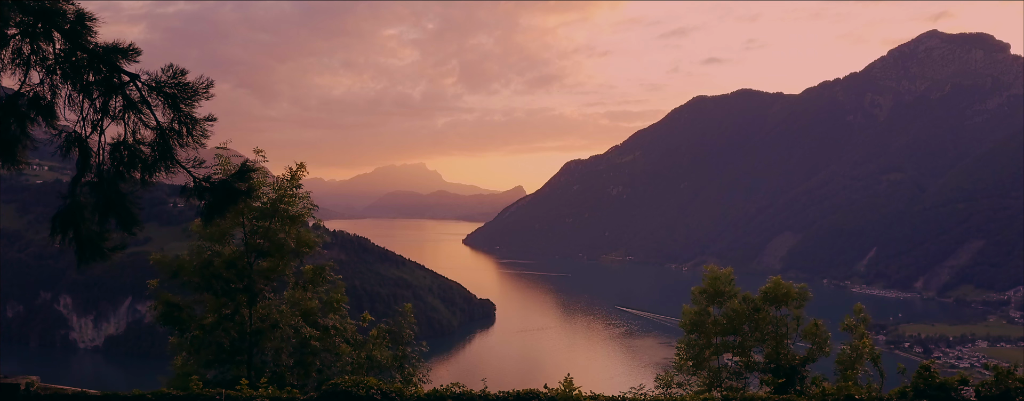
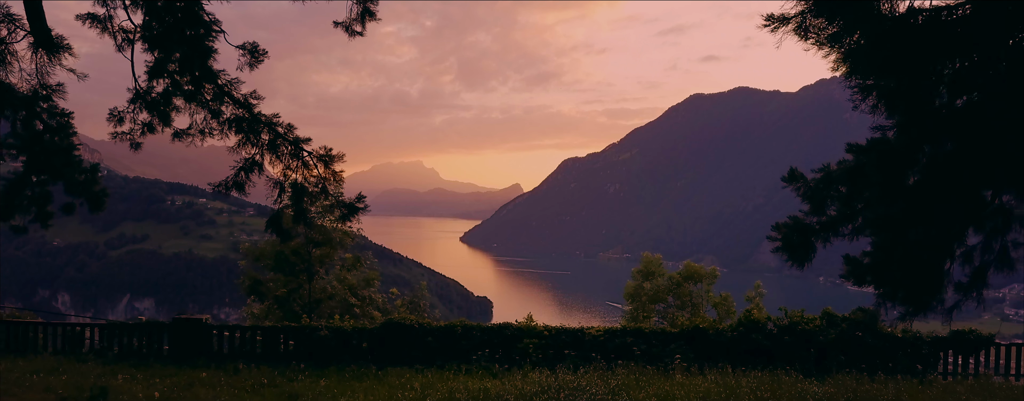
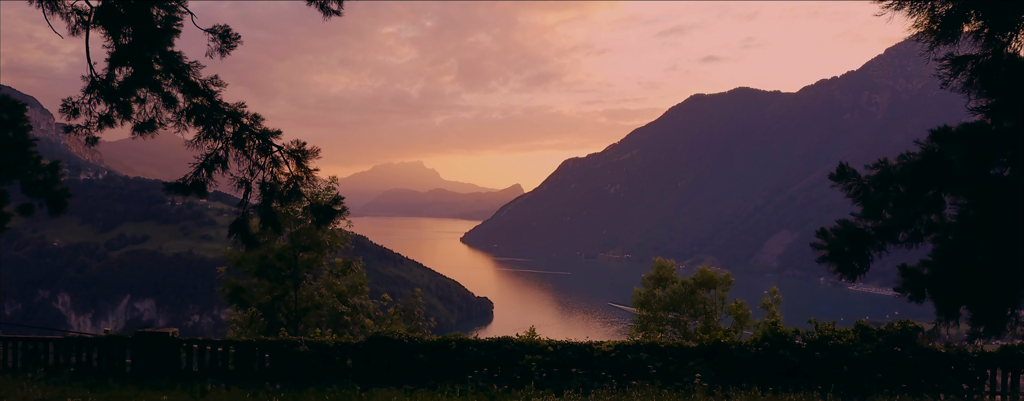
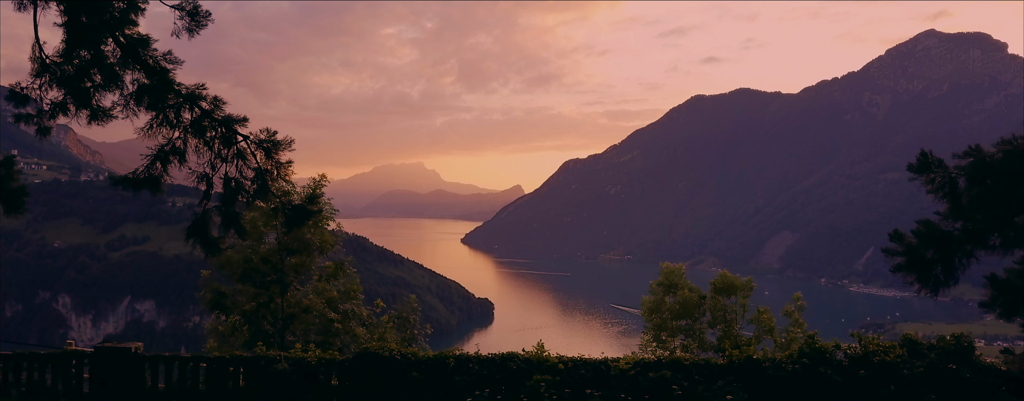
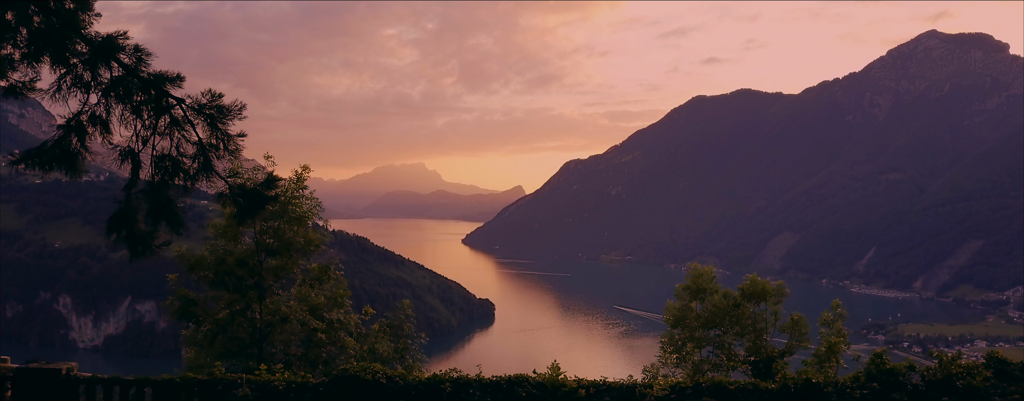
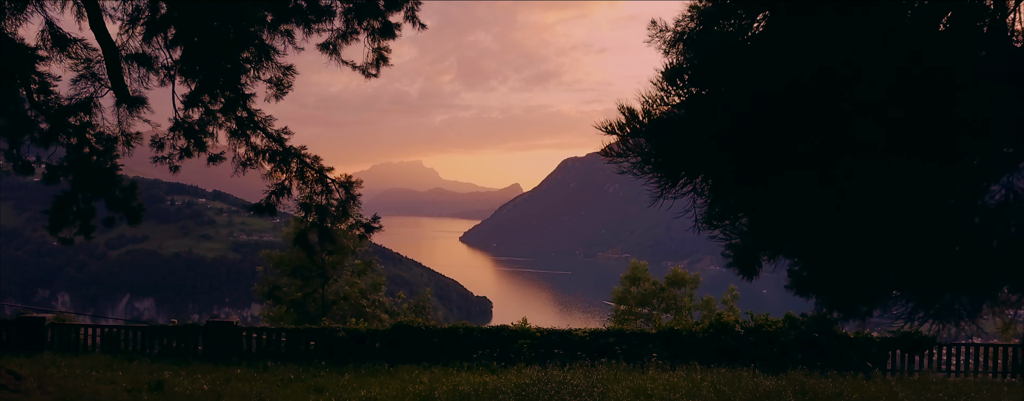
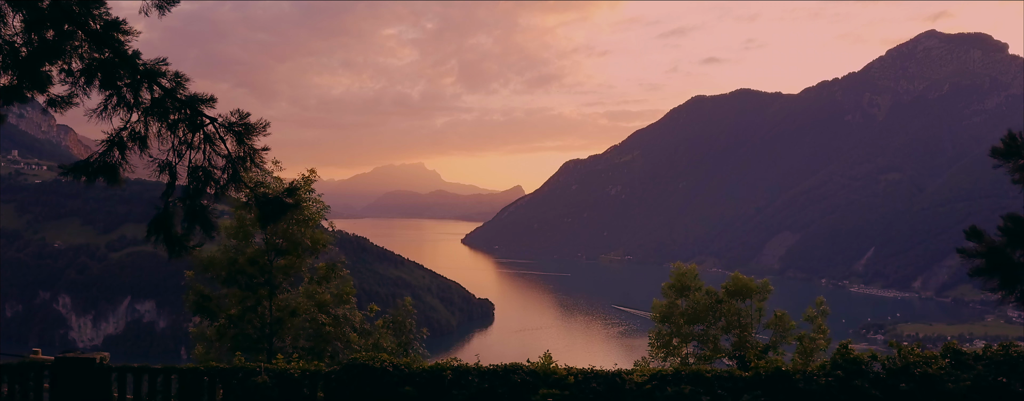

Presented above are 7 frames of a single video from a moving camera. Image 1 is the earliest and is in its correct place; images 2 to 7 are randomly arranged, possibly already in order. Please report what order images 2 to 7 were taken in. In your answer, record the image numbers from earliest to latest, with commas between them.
5, 7, 4, 3, 2, 6
